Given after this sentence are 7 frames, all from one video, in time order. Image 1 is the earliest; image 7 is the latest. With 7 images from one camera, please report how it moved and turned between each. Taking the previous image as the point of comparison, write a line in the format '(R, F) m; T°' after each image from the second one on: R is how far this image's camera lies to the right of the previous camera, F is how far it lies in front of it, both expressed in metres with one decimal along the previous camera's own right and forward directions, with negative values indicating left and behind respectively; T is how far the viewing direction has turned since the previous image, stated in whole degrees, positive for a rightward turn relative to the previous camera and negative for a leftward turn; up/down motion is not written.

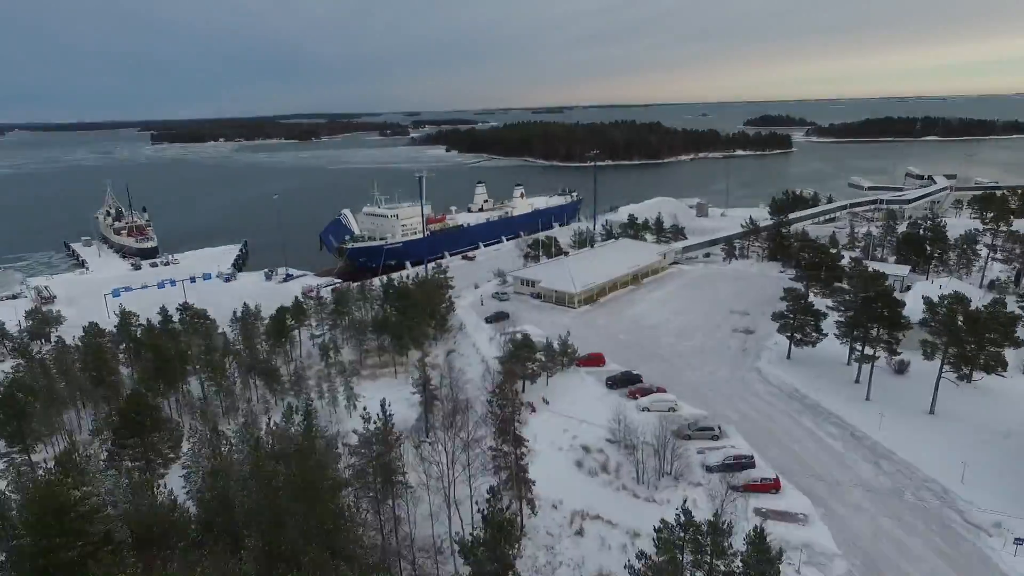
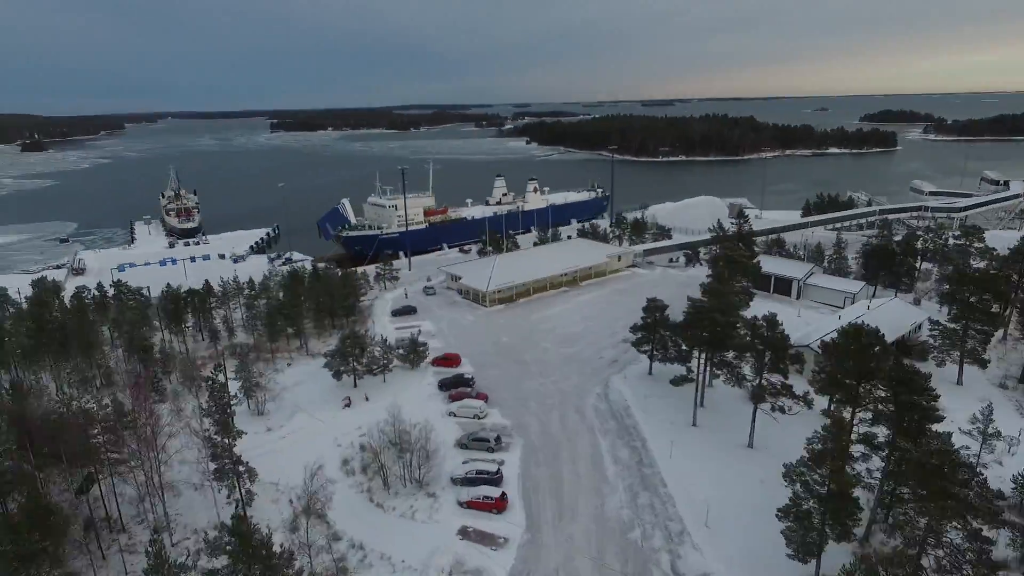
(+8.9, +1.1) m; -9°
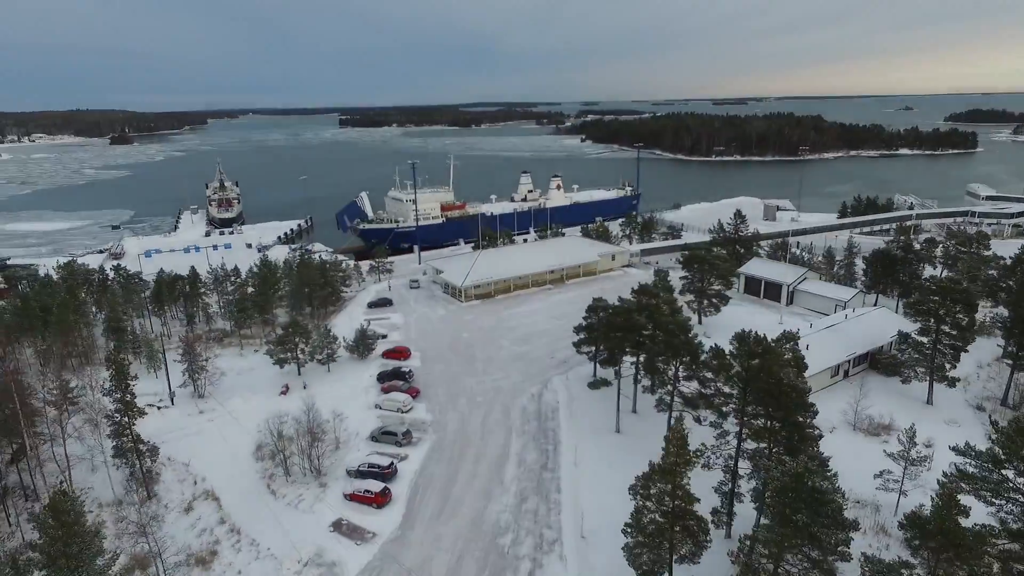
(+4.0, +0.6) m; -6°
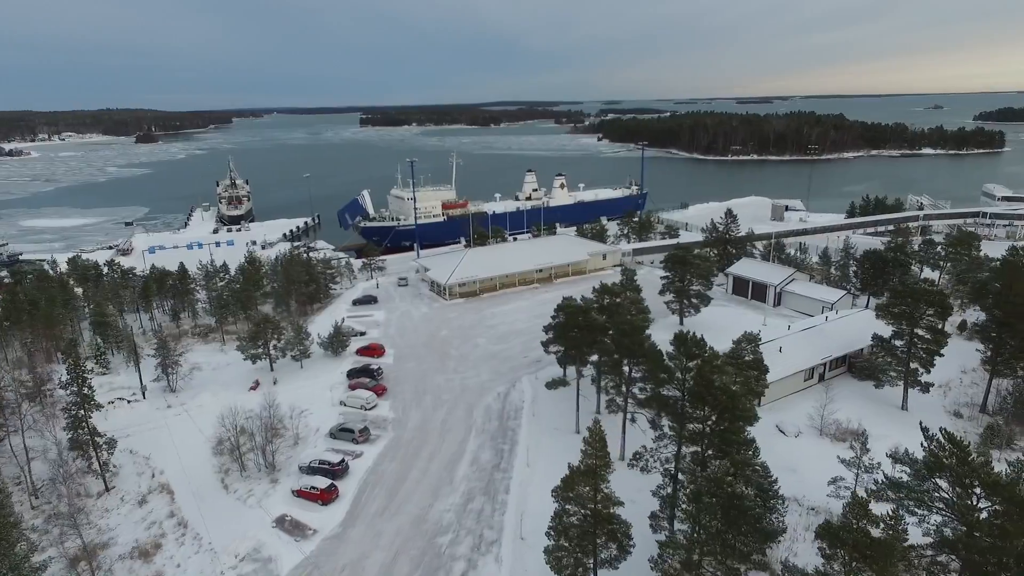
(+1.7, +0.2) m; -2°
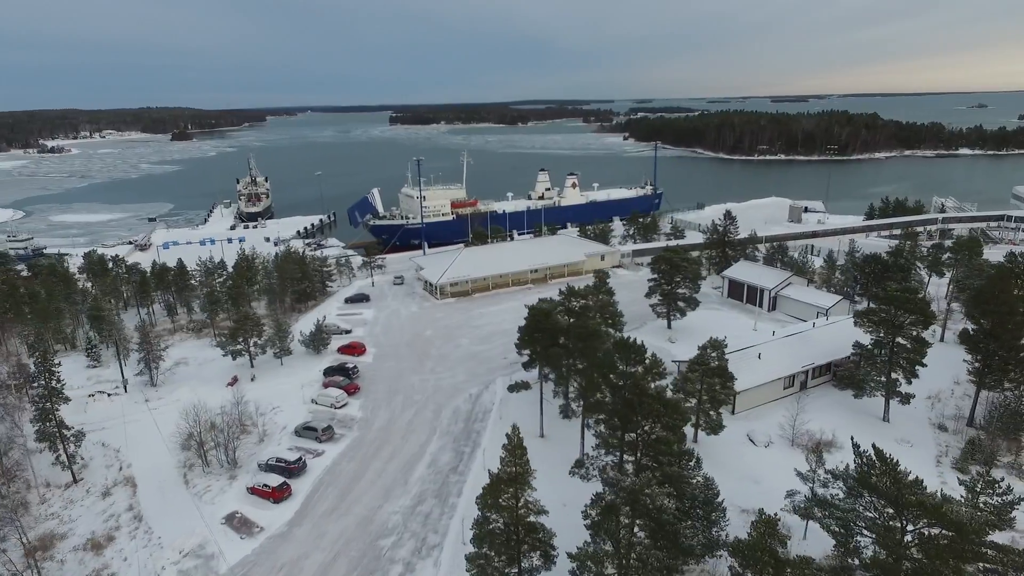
(+1.7, +0.2) m; -3°
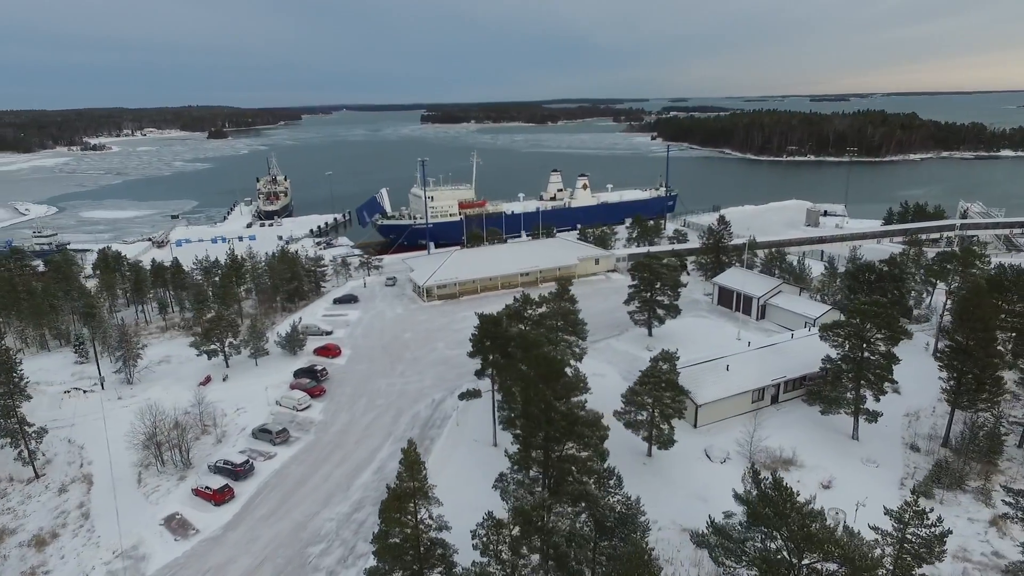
(+2.1, +0.3) m; -3°
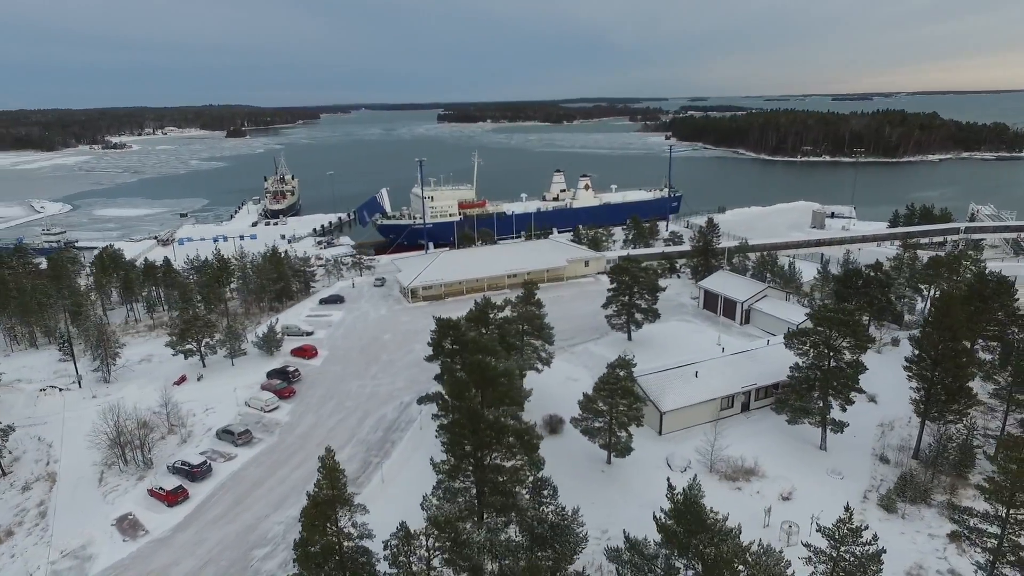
(+1.5, +0.2) m; -2°
